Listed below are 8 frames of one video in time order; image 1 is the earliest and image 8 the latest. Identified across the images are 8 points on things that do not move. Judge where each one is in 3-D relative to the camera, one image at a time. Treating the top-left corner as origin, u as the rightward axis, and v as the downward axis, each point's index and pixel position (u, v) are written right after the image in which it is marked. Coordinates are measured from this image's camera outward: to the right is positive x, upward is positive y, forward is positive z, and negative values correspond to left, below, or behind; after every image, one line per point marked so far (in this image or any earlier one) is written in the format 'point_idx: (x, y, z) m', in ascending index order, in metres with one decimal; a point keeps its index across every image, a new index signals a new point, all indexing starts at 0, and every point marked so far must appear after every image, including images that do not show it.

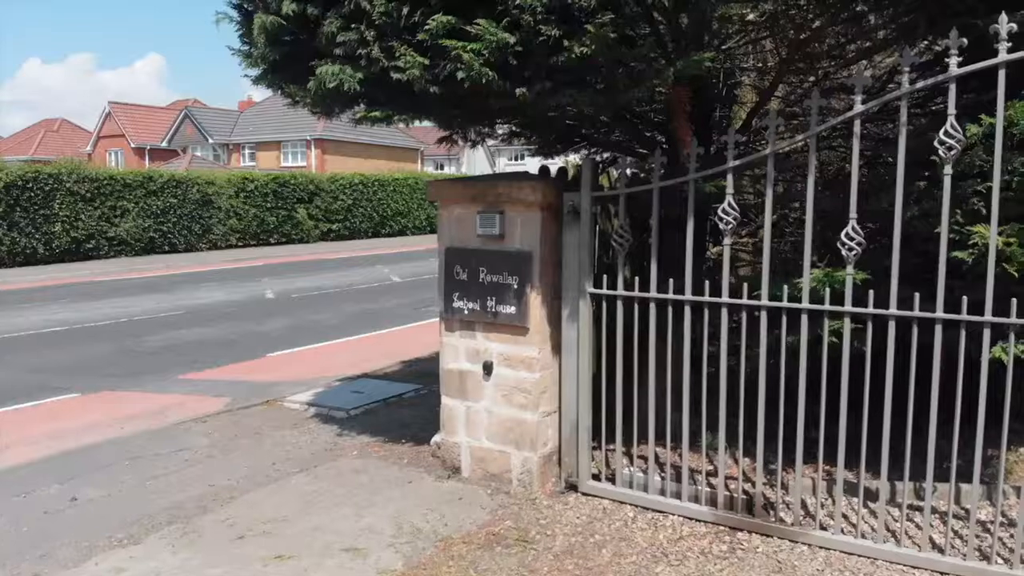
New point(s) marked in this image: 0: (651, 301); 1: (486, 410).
0: (+1.7, -0.2, +4.4) m
1: (-0.3, -1.6, +5.0) m
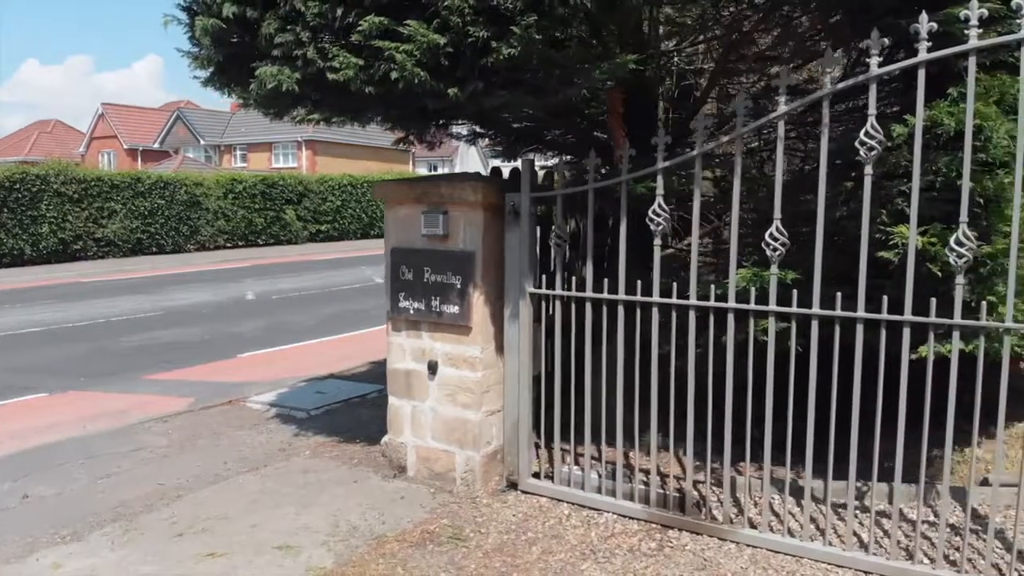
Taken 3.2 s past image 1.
0: (+0.9, -0.1, +4.4) m
1: (-1.1, -1.6, +5.0) m
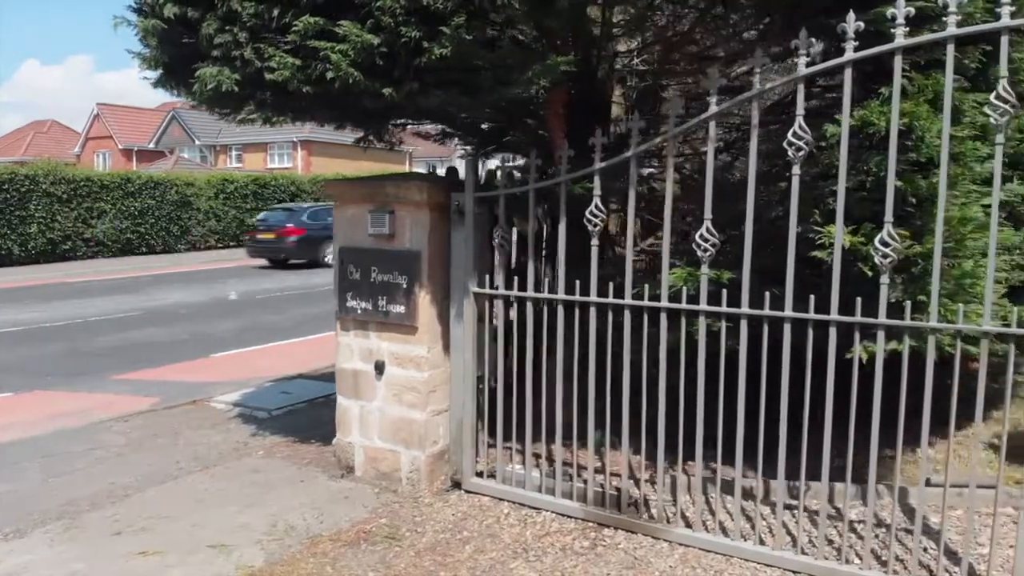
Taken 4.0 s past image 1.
0: (+0.2, -0.1, +4.4) m
1: (-1.8, -1.6, +5.0) m
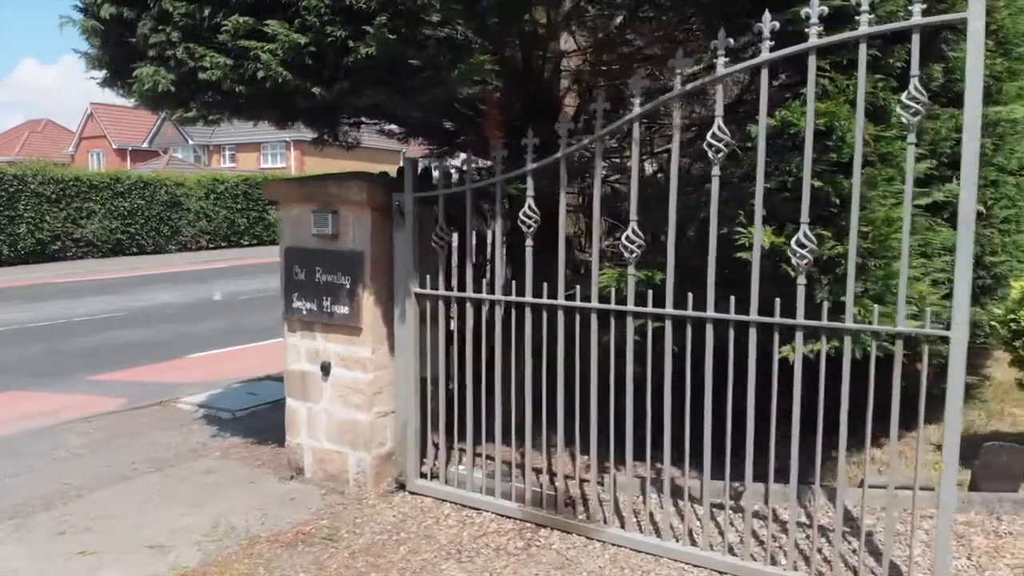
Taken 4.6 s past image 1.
0: (-0.5, -0.2, +4.4) m
1: (-2.5, -1.7, +5.0) m
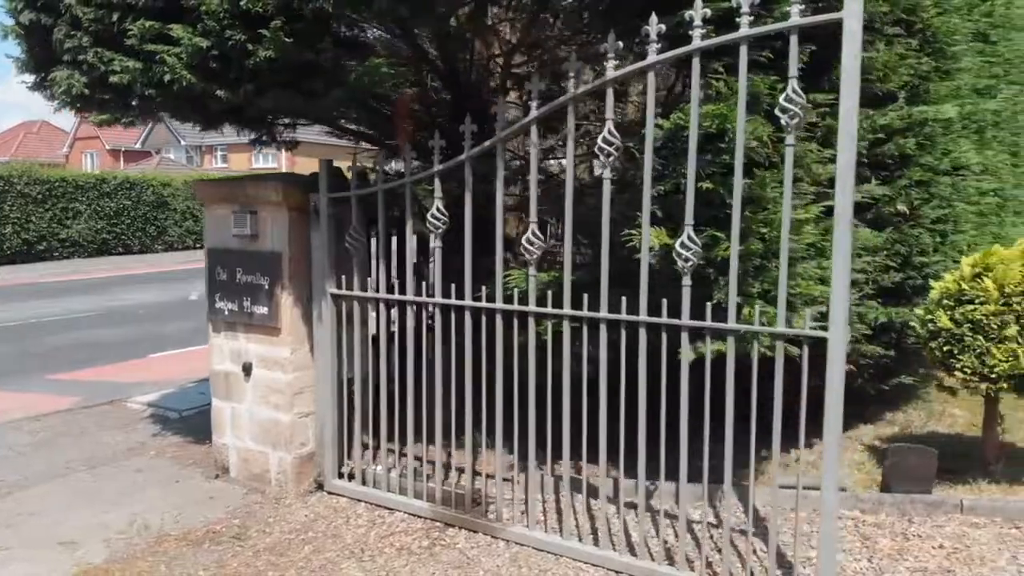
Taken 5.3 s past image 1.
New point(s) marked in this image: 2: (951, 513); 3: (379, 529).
0: (-1.6, -0.2, +4.4) m
1: (-3.6, -1.7, +5.0) m
2: (+5.0, -2.6, +4.2) m
3: (-1.5, -2.8, +4.3) m
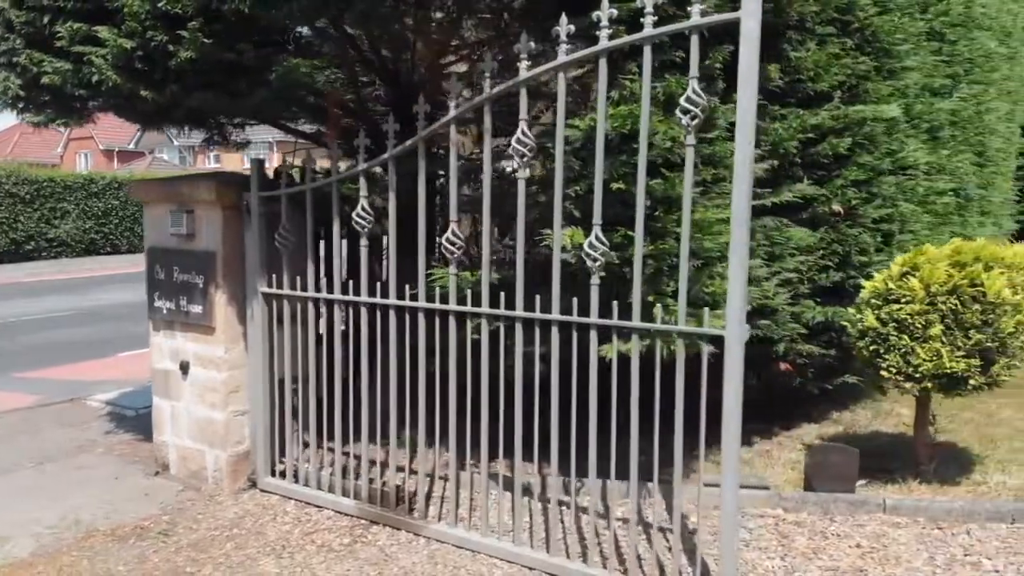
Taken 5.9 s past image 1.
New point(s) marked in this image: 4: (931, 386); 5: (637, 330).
0: (-2.4, -0.1, +4.5) m
1: (-4.4, -1.6, +5.0) m
2: (+4.1, -2.6, +4.2) m
3: (-2.4, -2.8, +4.3) m
4: (+4.8, -1.1, +4.3) m
5: (+1.1, -0.4, +3.4) m
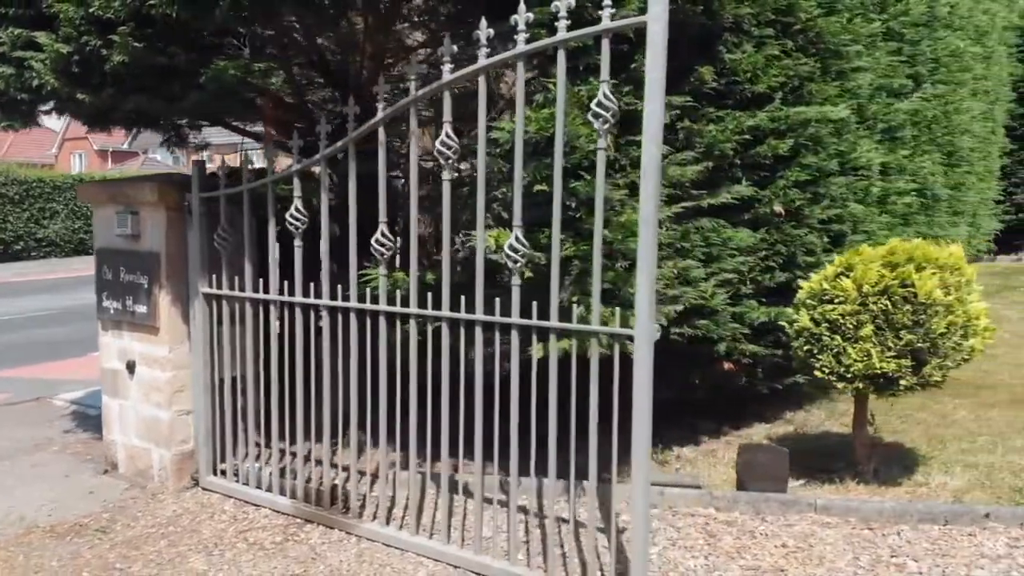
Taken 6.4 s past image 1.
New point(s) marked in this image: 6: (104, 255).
0: (-3.2, -0.2, +4.5) m
1: (-5.2, -1.6, +5.1) m
2: (+3.4, -2.6, +4.3) m
3: (-3.2, -2.8, +4.3) m
4: (+4.1, -1.1, +4.3) m
5: (+0.4, -0.4, +3.4) m
6: (-5.6, +0.5, +5.1) m
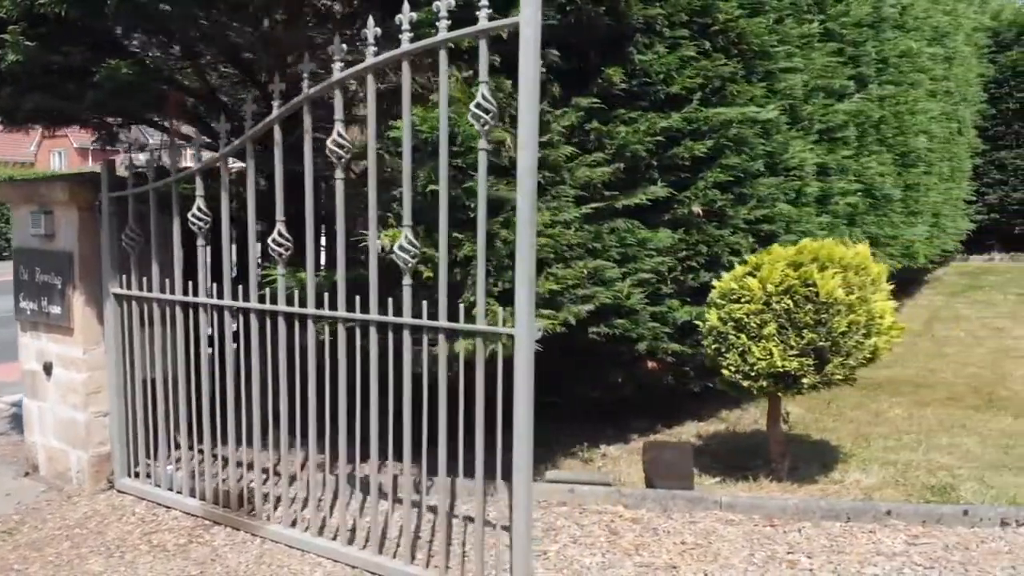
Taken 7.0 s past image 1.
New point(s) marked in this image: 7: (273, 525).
0: (-4.3, -0.2, +4.5) m
1: (-6.3, -1.7, +5.0) m
2: (+2.3, -2.6, +4.3) m
3: (-4.2, -2.8, +4.3) m
4: (+3.0, -1.1, +4.3) m
5: (-0.7, -0.4, +3.4) m
6: (-6.7, +0.4, +5.1) m
7: (-2.6, -2.6, +4.1) m
